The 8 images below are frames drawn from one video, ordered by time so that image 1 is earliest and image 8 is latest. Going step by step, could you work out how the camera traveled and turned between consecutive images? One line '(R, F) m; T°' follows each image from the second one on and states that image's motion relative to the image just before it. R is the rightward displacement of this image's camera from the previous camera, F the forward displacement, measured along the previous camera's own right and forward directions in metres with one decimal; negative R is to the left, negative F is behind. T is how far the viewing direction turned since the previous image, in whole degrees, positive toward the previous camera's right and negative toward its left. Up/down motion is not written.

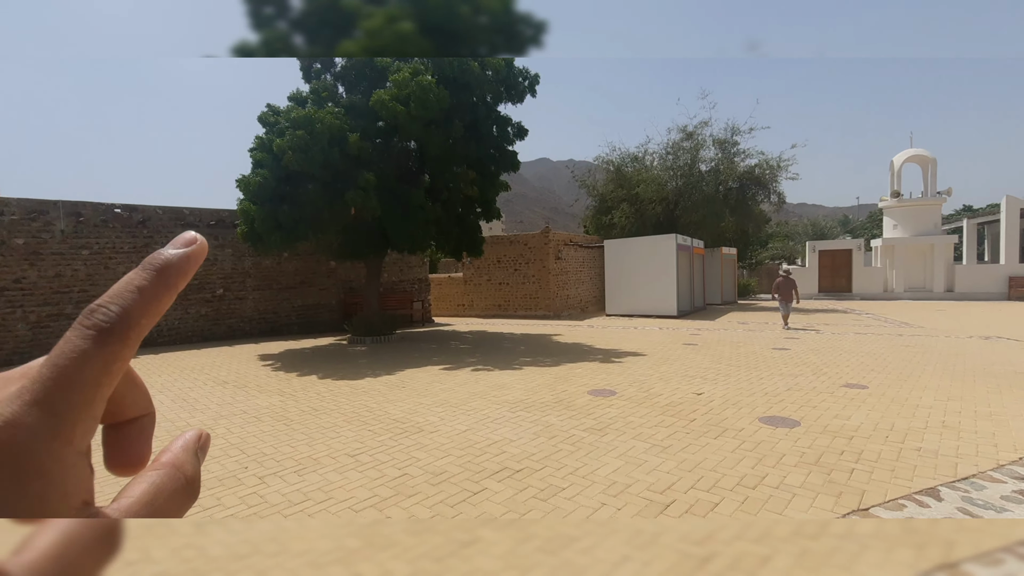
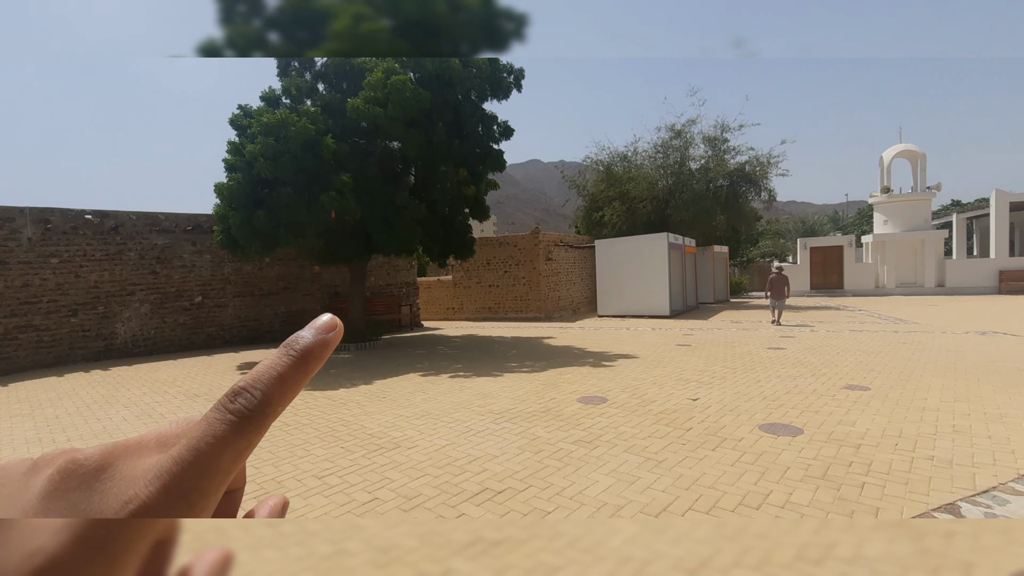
(+0.1, +0.3) m; +1°
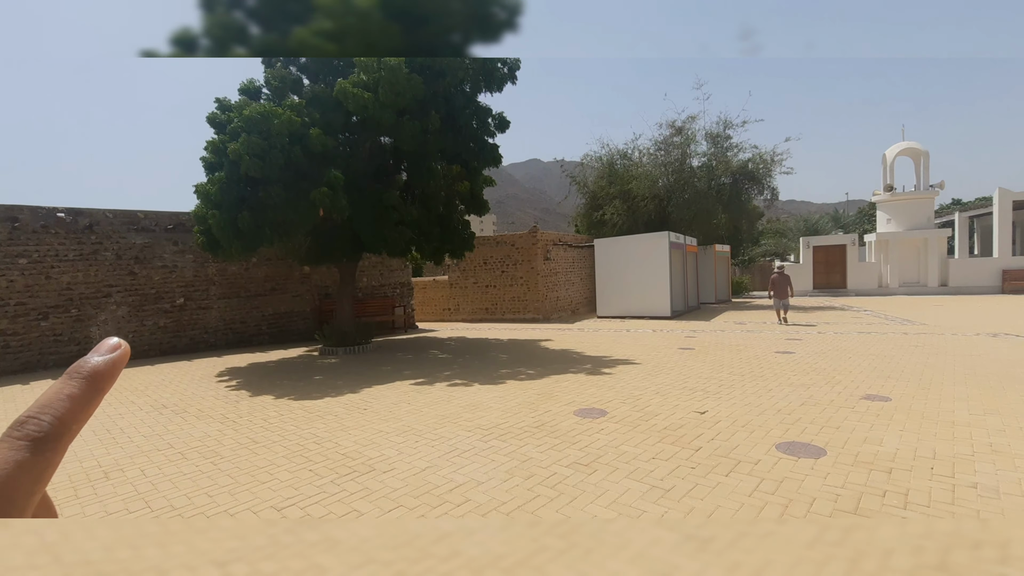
(+0.1, +0.5) m; 0°
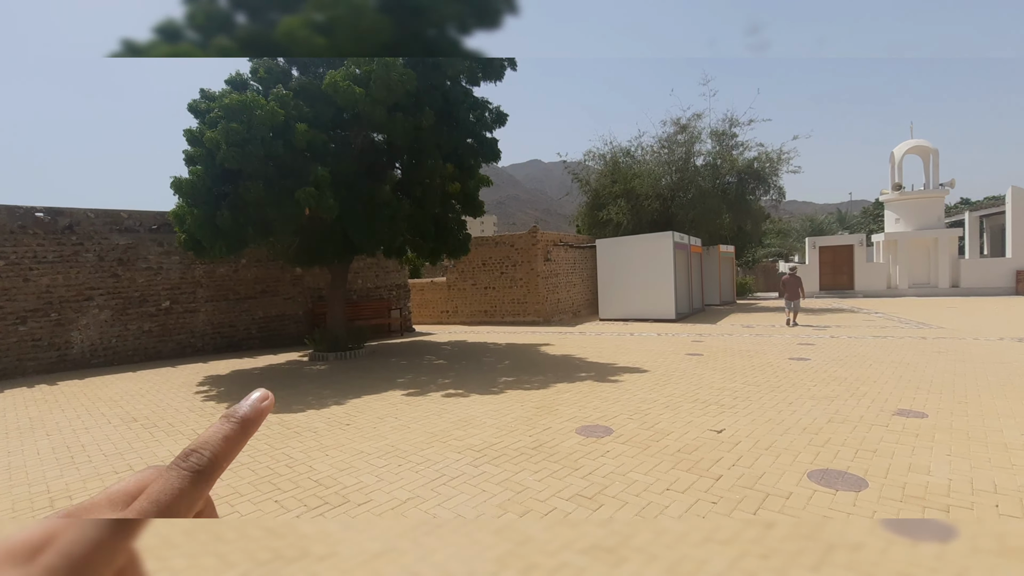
(+0.1, +0.5) m; 0°
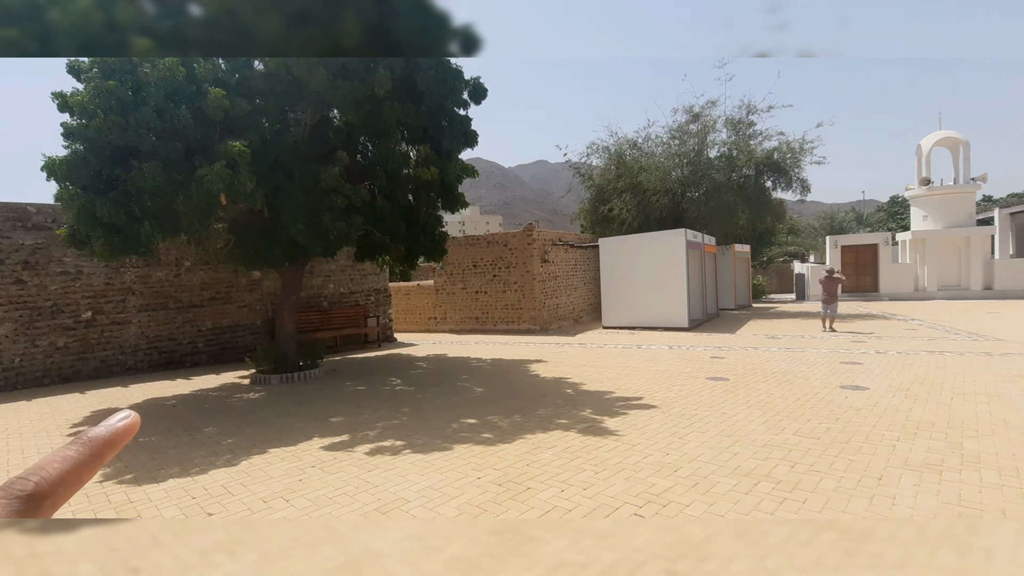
(+0.4, +1.8) m; -1°
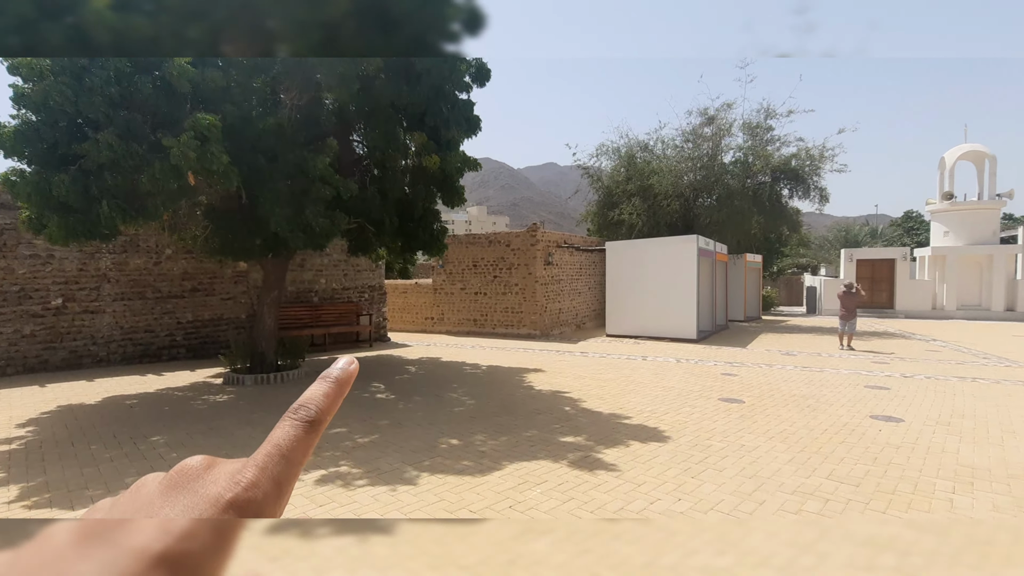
(+0.1, +0.7) m; -1°
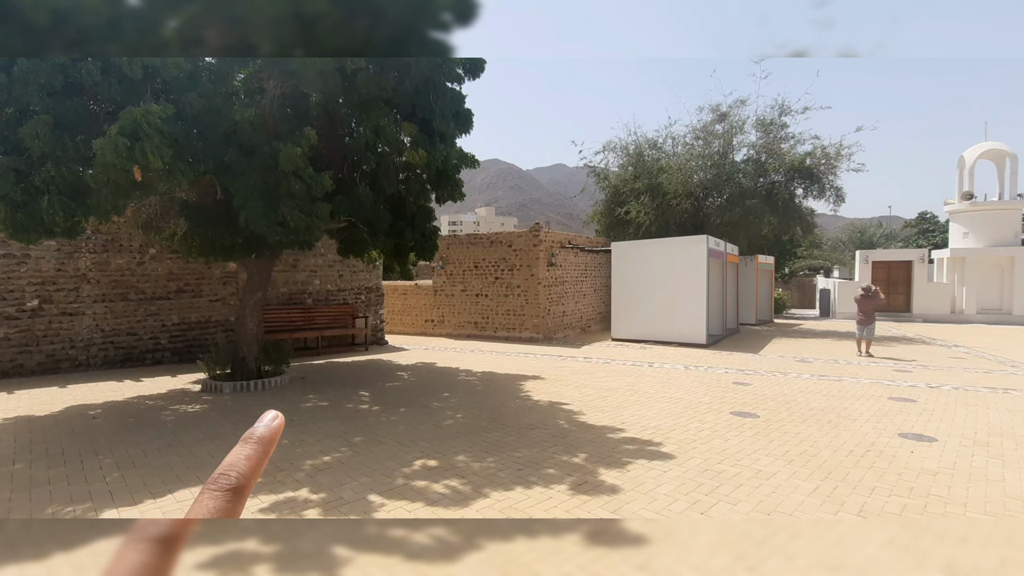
(+0.2, +0.5) m; -1°
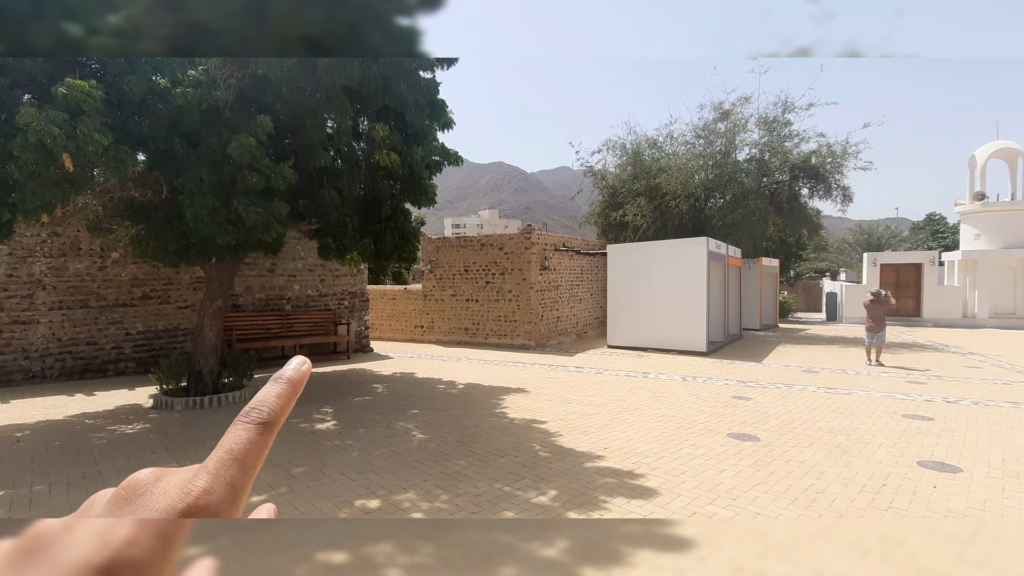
(+0.4, +0.6) m; -1°
